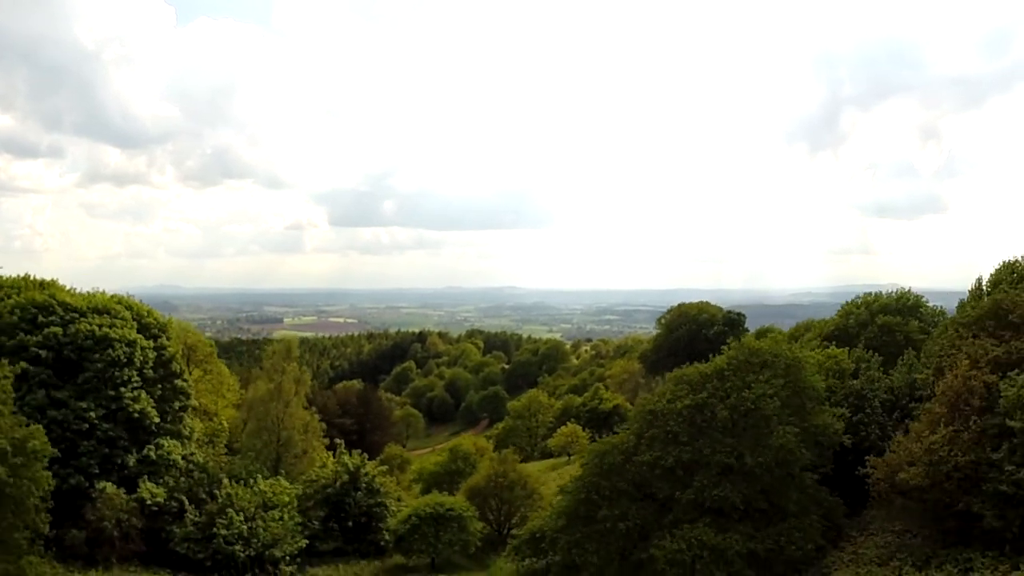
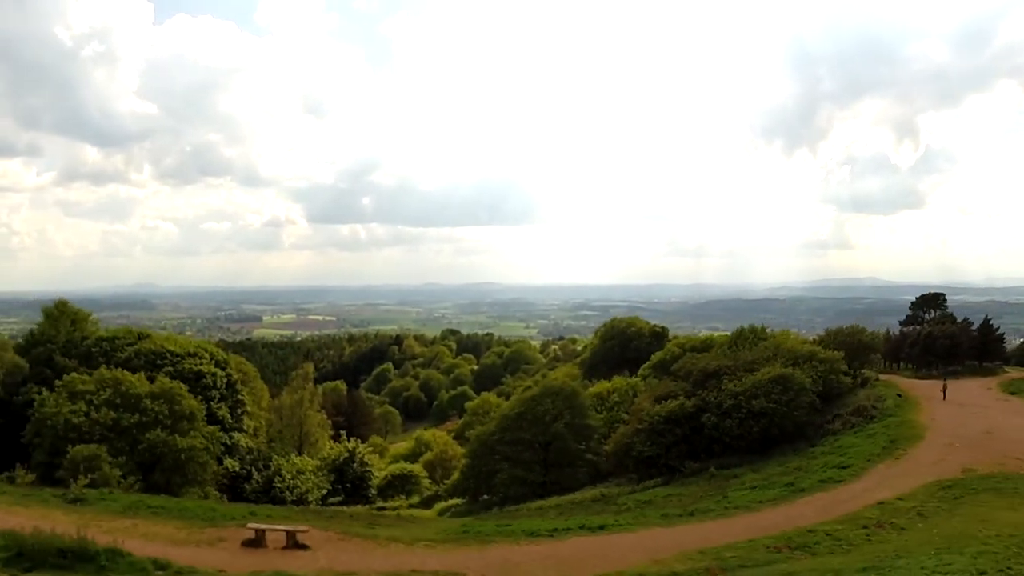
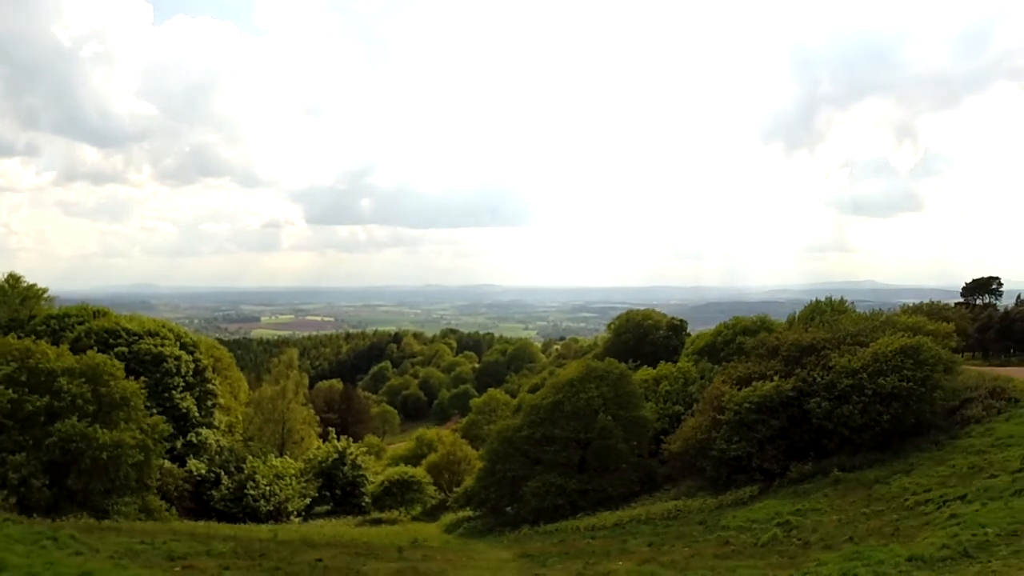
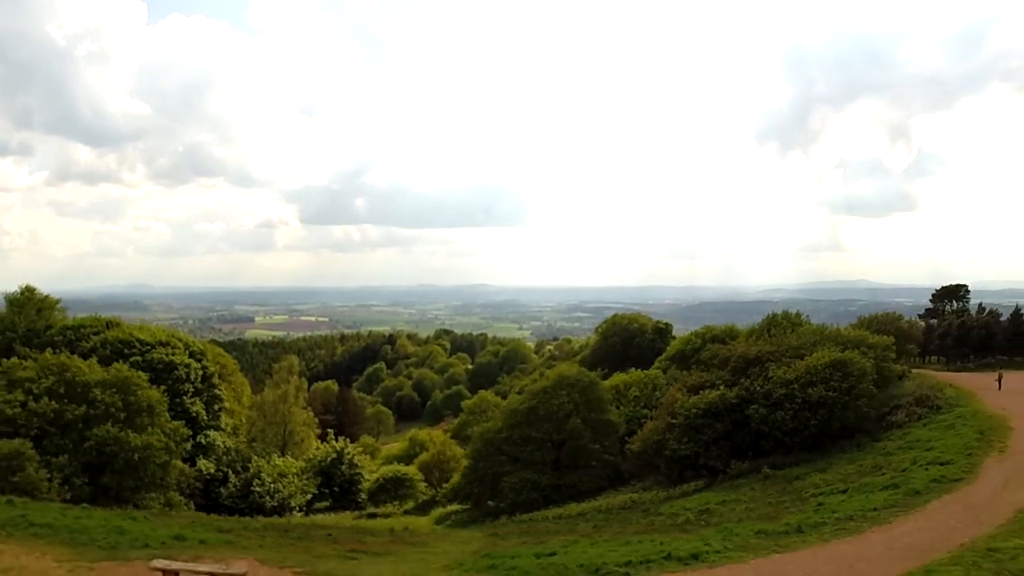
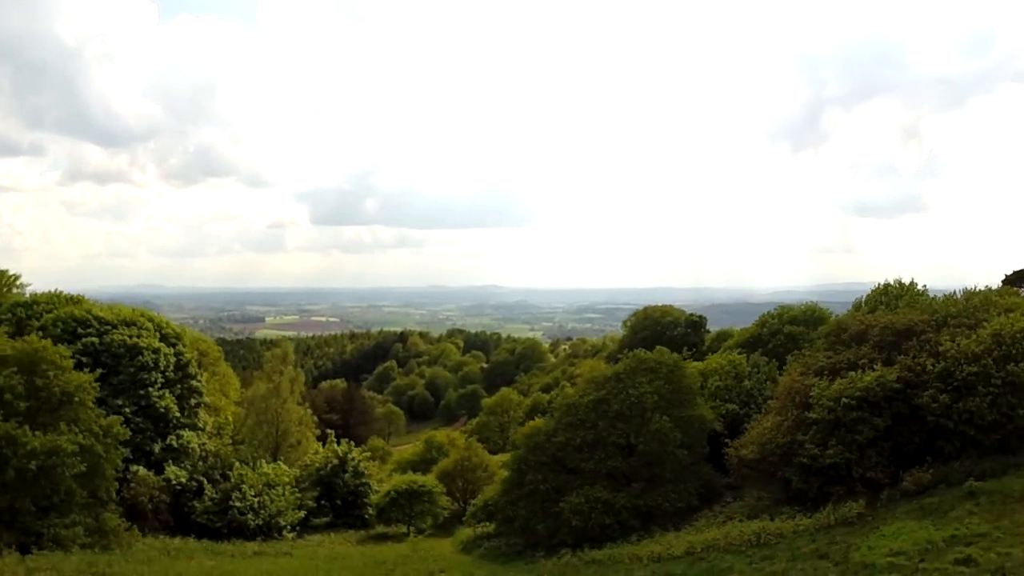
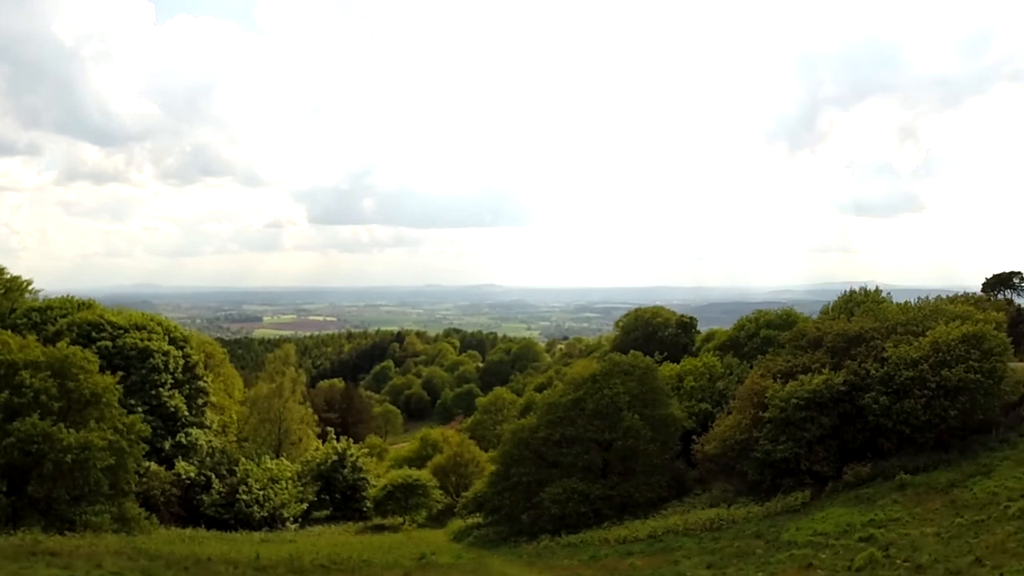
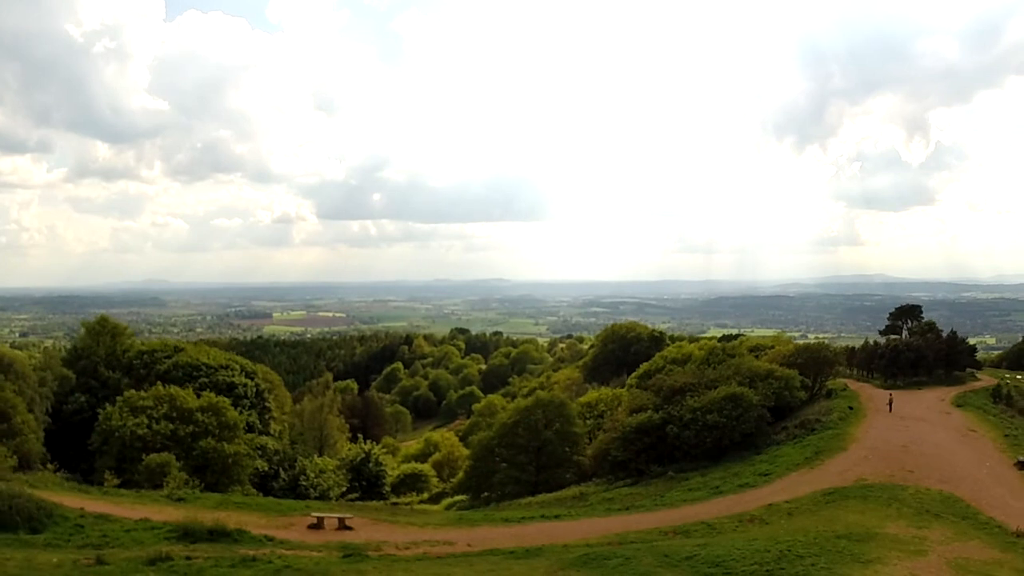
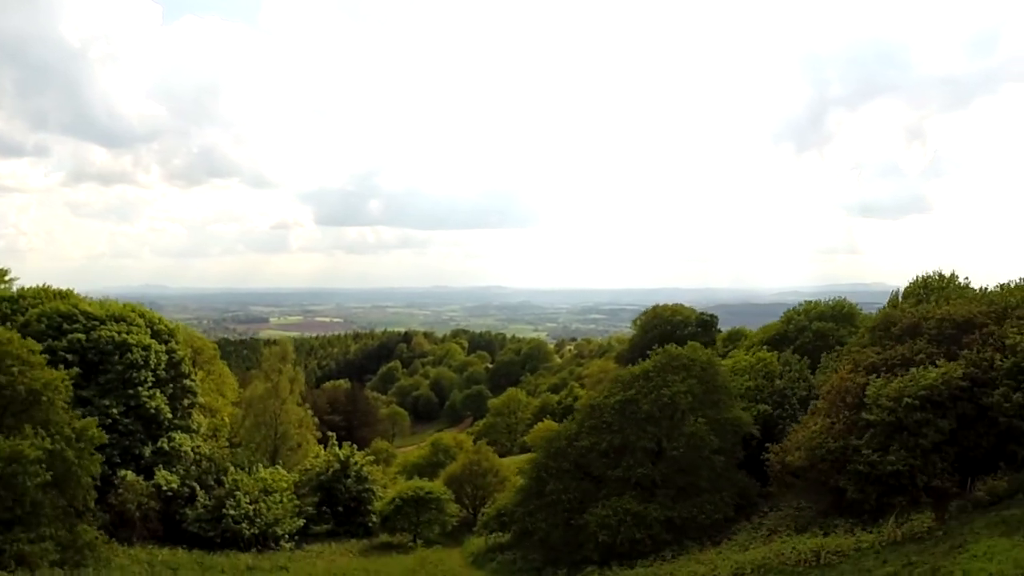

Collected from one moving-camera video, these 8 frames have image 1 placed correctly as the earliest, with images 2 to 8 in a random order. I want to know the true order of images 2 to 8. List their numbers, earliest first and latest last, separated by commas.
8, 5, 6, 3, 4, 2, 7
